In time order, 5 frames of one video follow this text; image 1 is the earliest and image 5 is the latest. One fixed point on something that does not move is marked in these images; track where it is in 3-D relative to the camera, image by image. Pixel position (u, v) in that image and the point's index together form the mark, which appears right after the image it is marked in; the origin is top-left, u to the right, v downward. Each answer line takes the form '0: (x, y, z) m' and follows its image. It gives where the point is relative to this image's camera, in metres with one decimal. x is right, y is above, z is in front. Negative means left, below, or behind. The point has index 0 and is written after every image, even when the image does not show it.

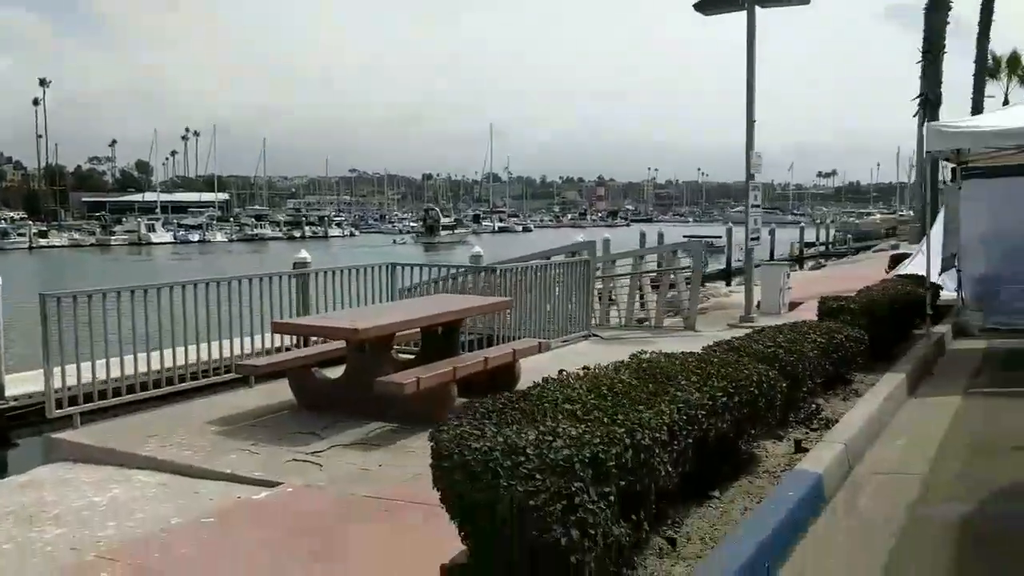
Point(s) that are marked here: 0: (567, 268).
0: (+0.7, +0.2, +10.7) m
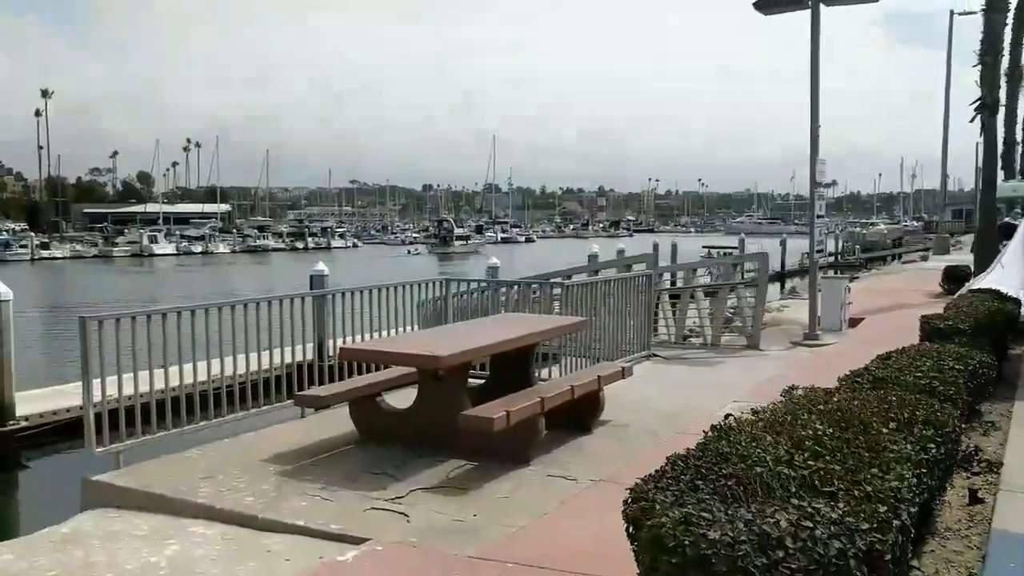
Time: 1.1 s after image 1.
0: (+1.3, 0.0, +10.0) m
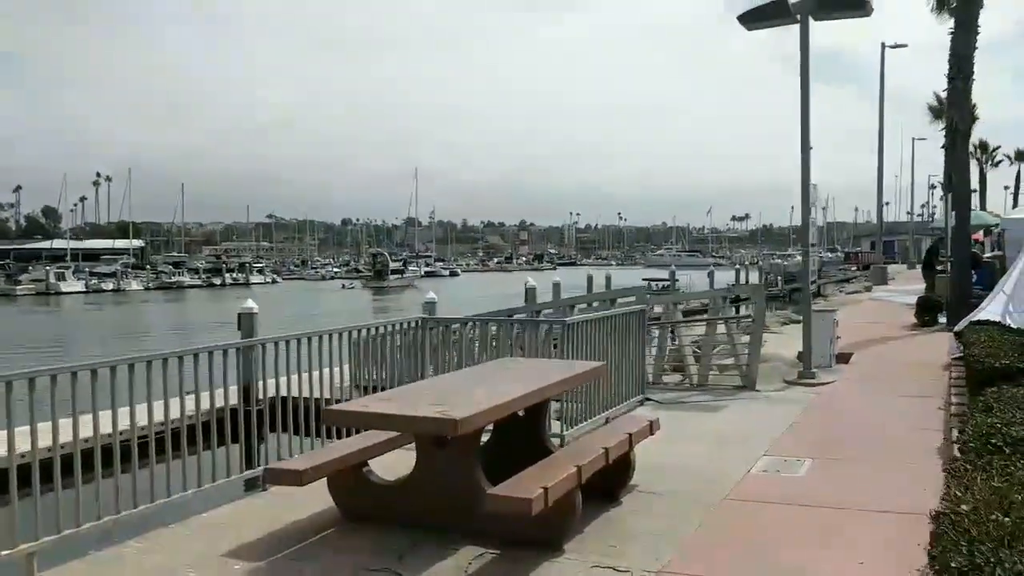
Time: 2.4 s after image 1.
0: (+1.1, -0.3, +9.0) m
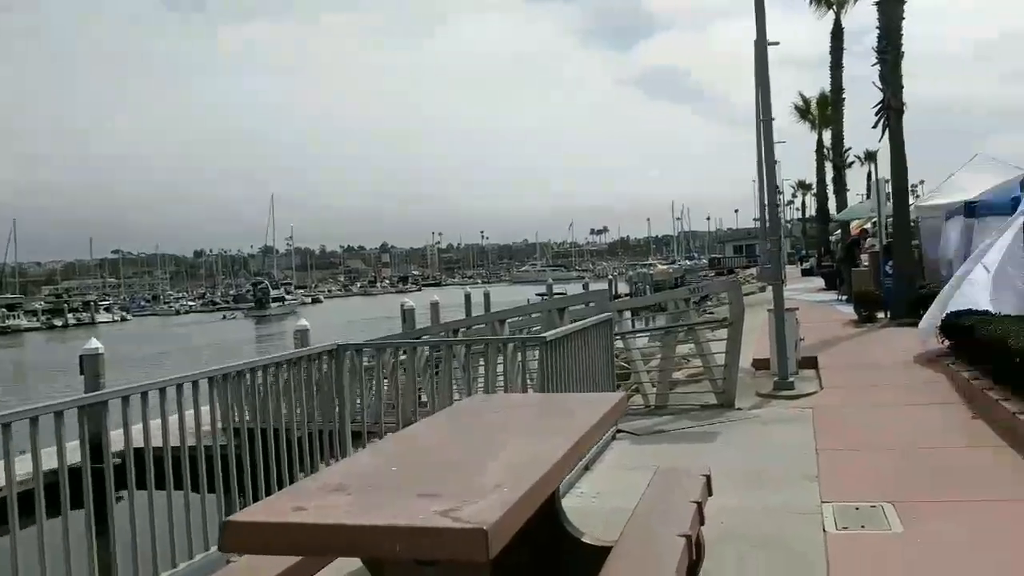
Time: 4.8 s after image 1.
0: (+0.5, -0.4, +7.1) m
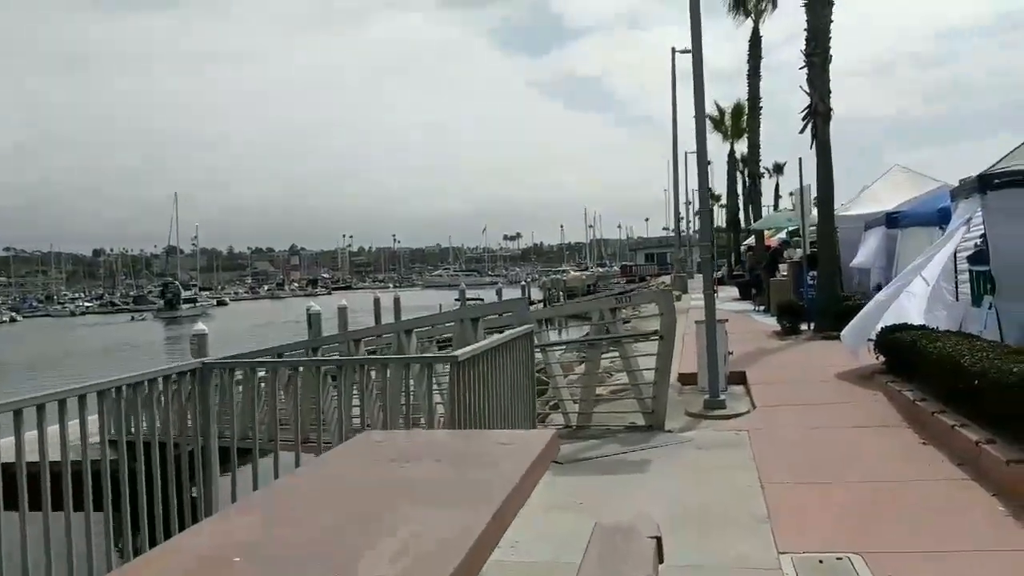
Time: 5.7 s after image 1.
0: (-0.1, -0.4, +6.2) m
